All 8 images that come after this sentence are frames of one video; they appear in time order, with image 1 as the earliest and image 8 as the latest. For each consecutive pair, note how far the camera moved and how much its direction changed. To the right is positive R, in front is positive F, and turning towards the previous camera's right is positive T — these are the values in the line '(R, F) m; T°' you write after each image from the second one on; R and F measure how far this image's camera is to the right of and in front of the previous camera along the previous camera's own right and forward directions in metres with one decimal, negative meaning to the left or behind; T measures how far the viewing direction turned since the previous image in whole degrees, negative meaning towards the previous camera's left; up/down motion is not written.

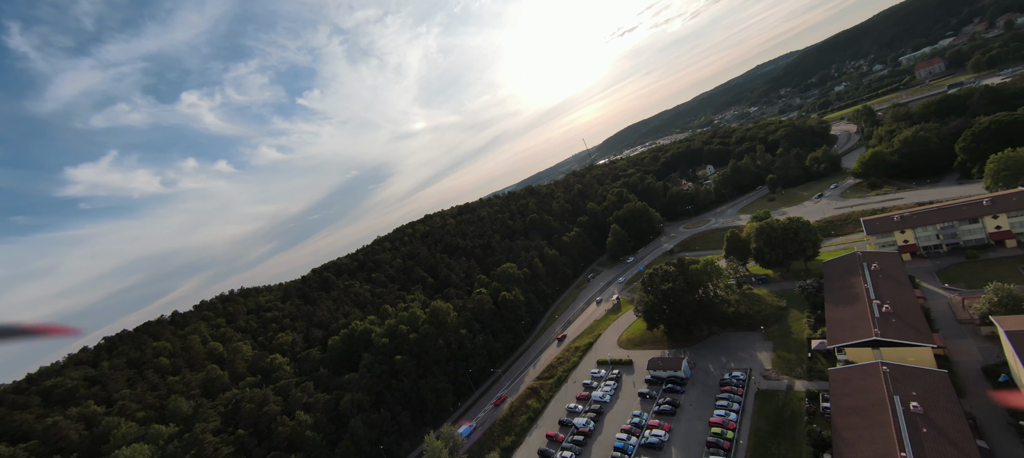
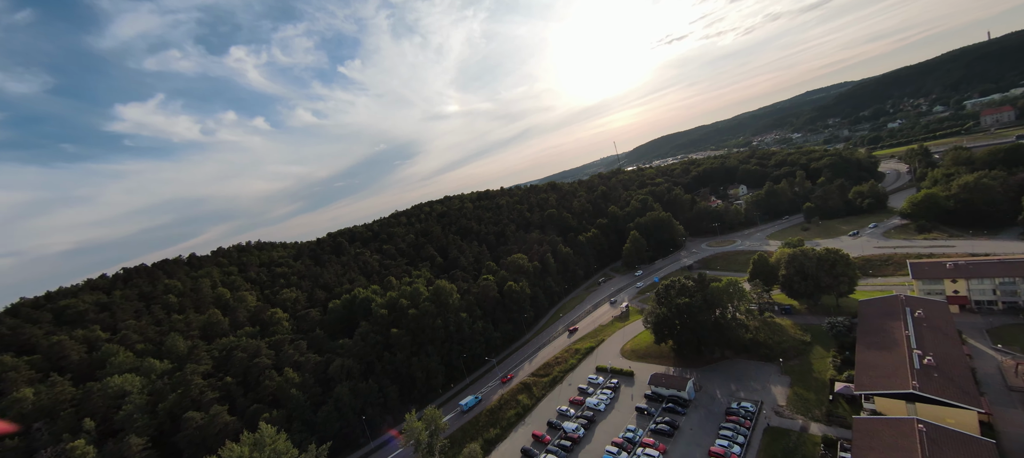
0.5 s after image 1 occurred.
(+0.2, +2.5) m; -3°
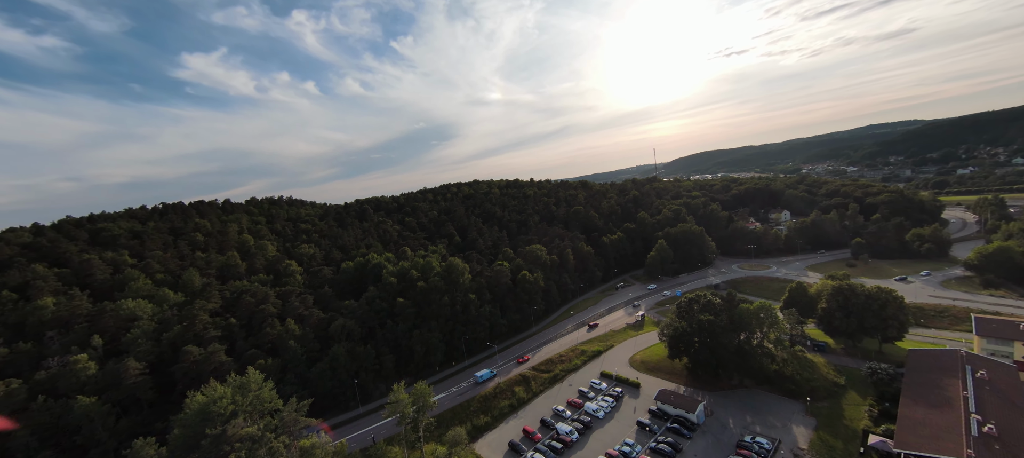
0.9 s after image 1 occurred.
(+0.5, +2.7) m; -4°
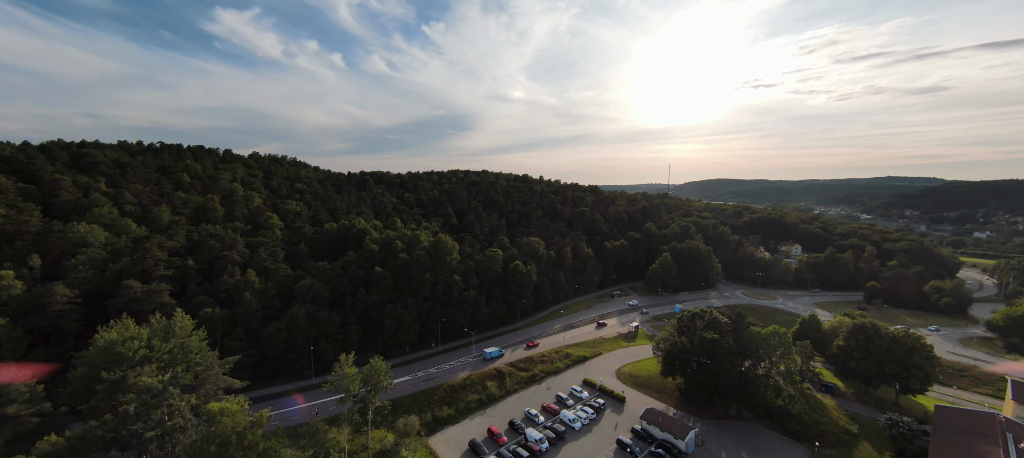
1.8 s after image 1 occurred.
(+1.1, +5.2) m; 0°
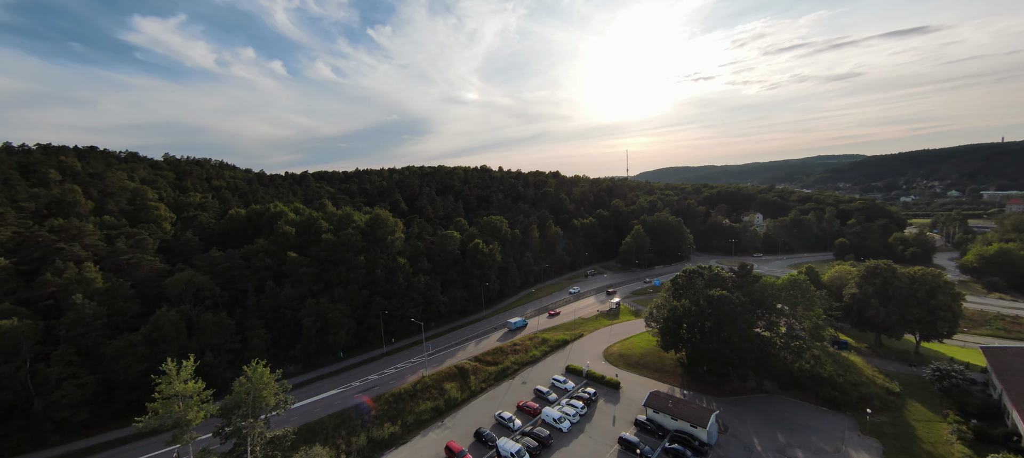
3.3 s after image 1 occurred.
(+1.2, +10.5) m; +6°
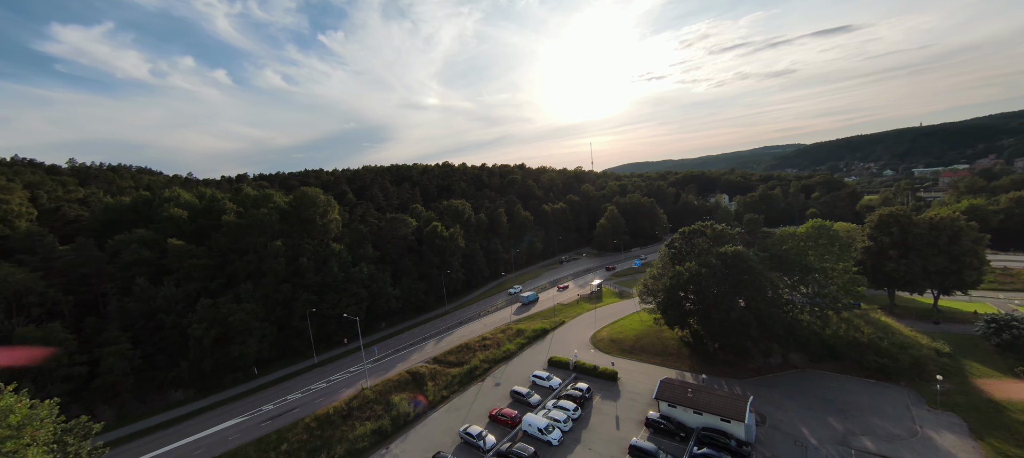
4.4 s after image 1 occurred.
(+0.7, +8.4) m; +5°
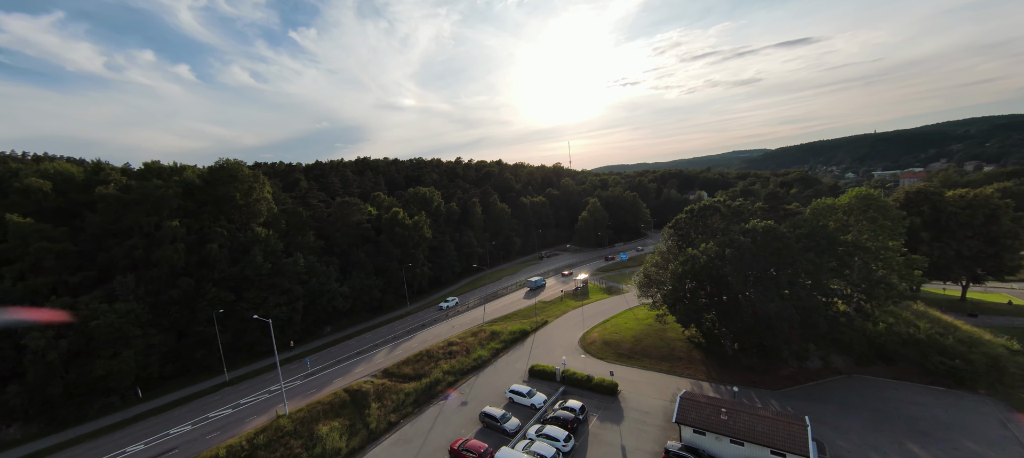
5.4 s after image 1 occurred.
(+0.5, +6.8) m; +4°
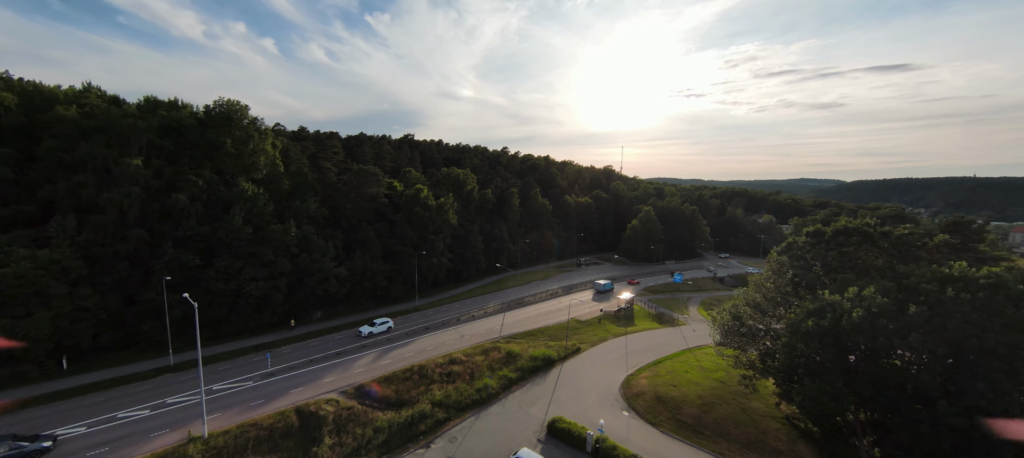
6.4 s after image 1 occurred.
(-0.1, +7.5) m; -6°
